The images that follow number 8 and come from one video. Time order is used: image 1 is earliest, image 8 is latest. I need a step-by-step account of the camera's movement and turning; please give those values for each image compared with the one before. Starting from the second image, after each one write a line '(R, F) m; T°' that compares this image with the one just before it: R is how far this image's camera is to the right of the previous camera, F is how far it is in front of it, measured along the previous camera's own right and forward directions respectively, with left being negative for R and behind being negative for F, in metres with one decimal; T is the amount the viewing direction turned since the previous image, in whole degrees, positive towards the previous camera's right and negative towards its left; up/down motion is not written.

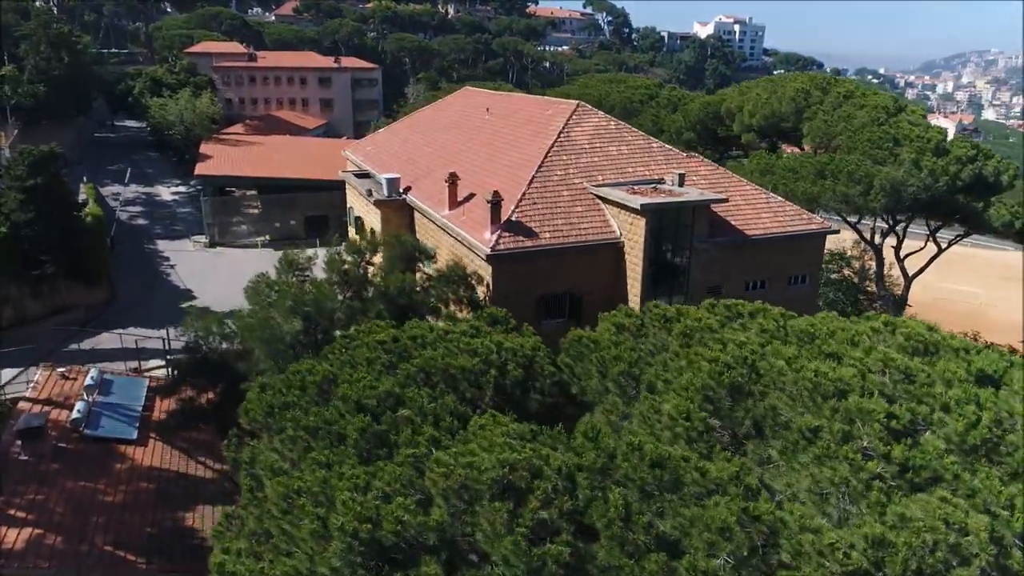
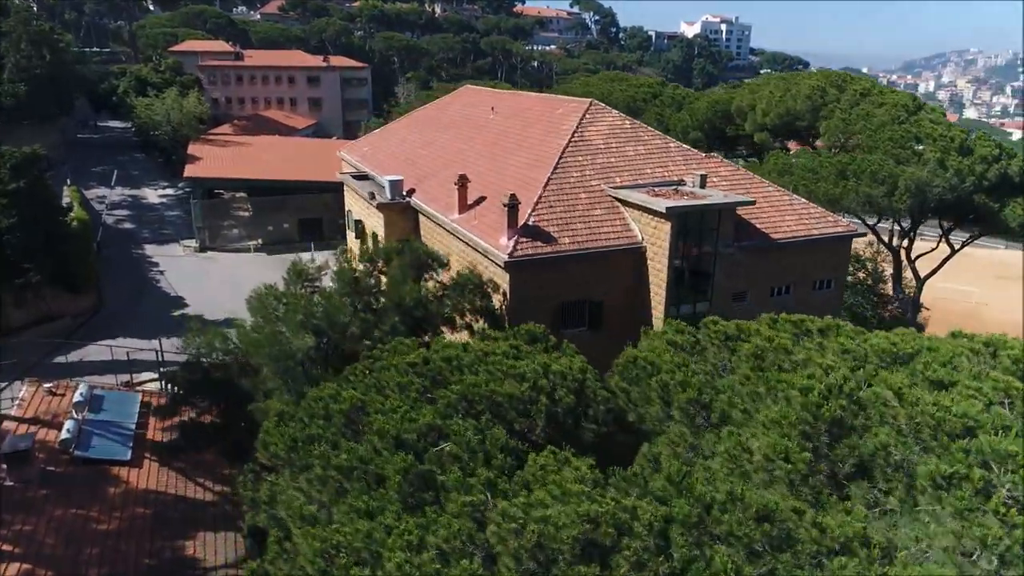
(-0.8, +1.0) m; +1°
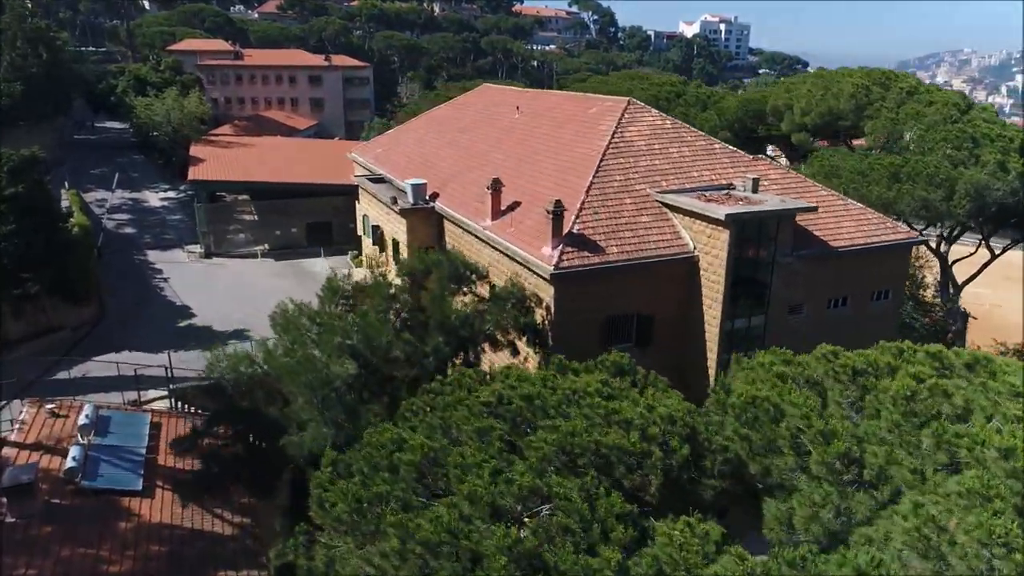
(-1.1, +1.4) m; 0°
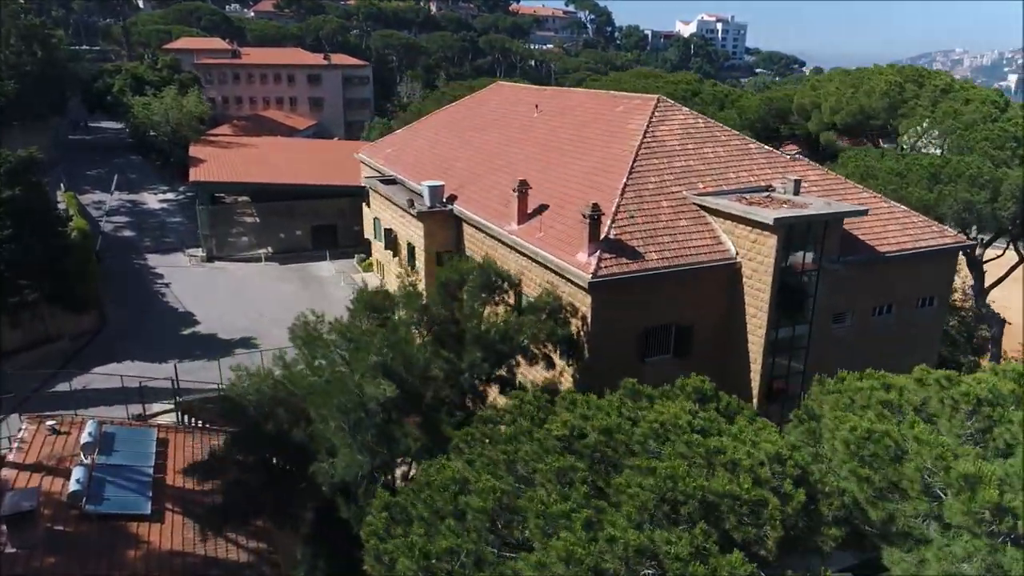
(-0.9, +1.0) m; 0°
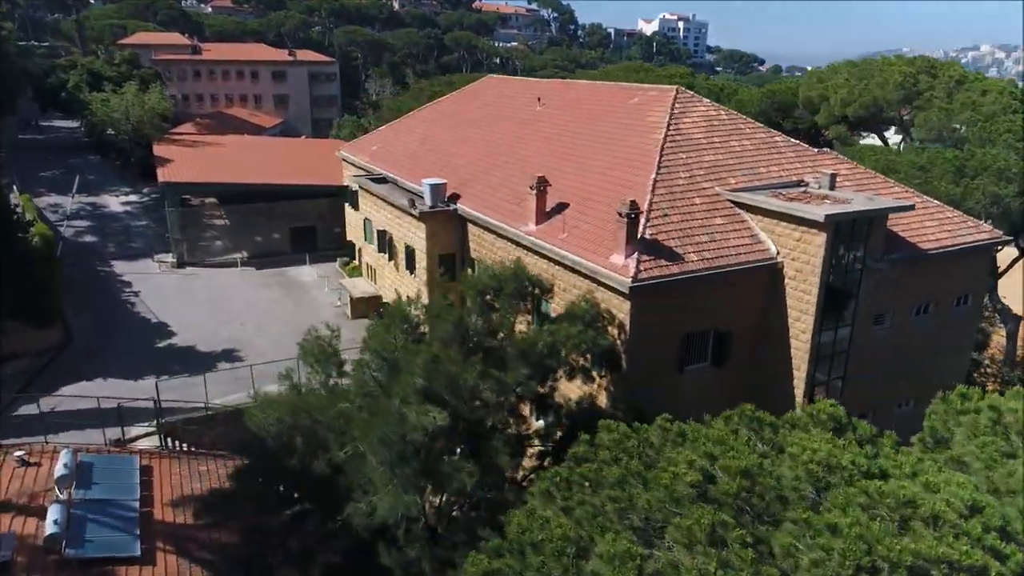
(-1.4, +1.4) m; +3°
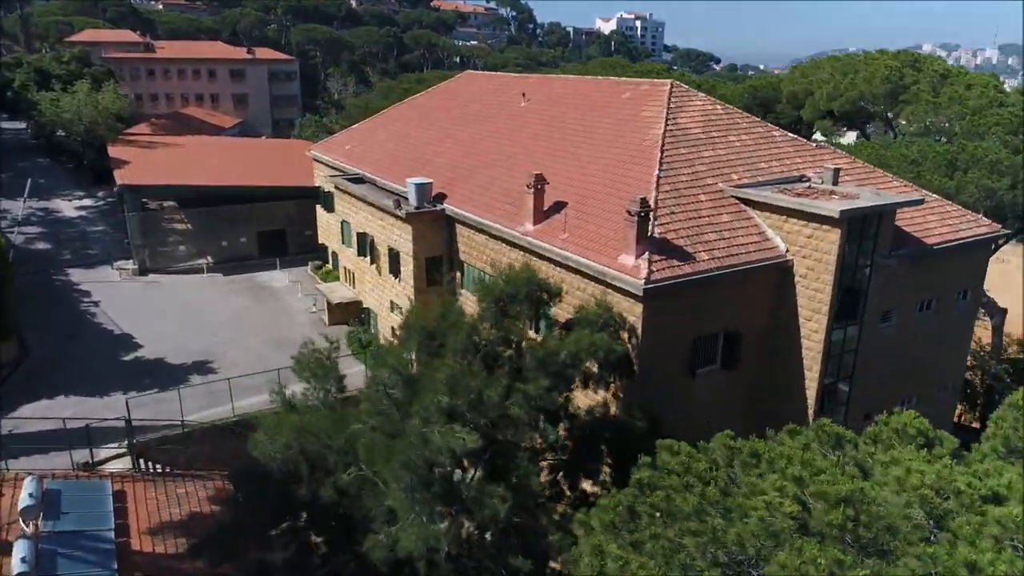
(-0.9, +0.8) m; +3°
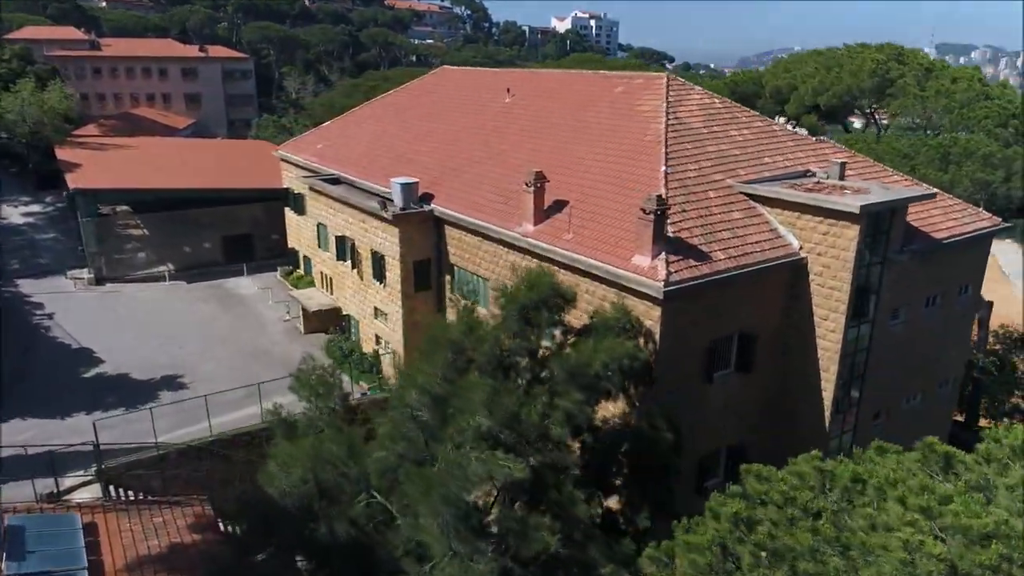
(-0.9, +0.9) m; +3°
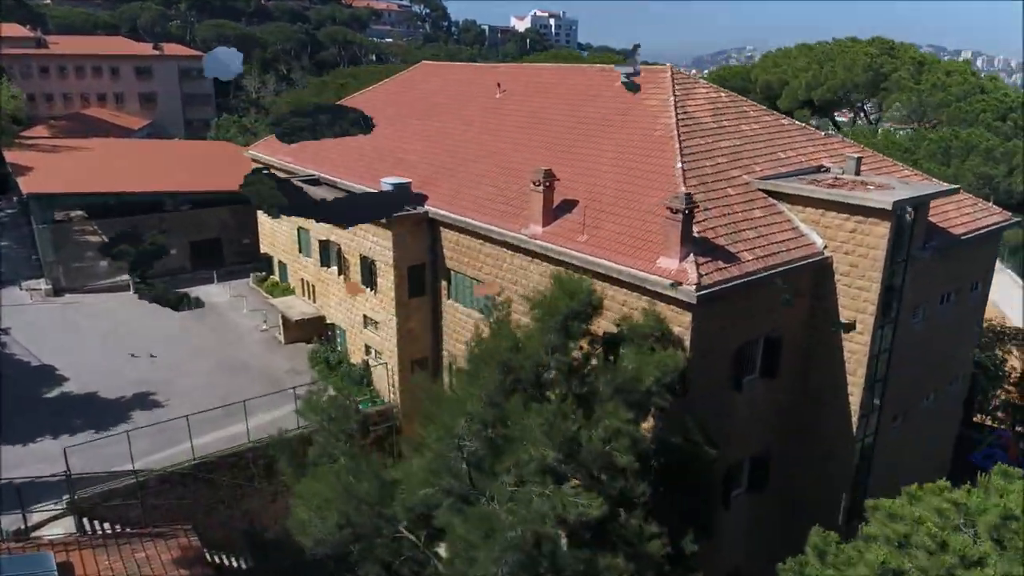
(-1.0, +1.0) m; +3°
